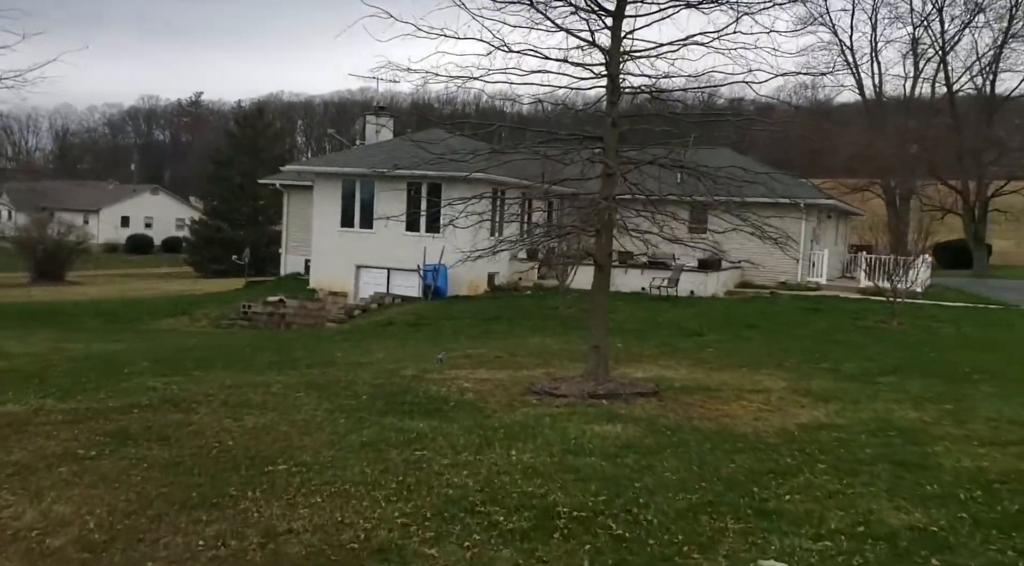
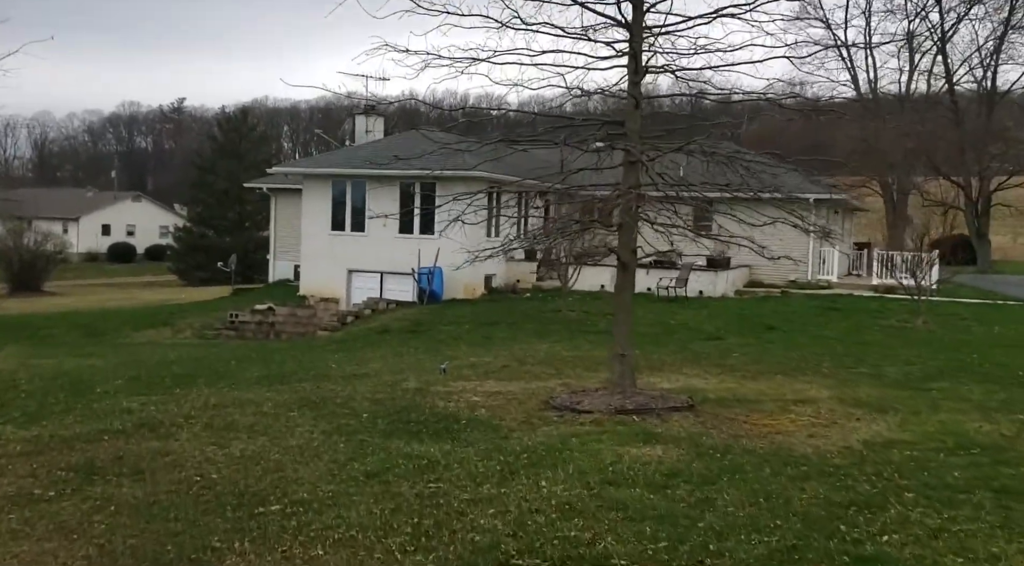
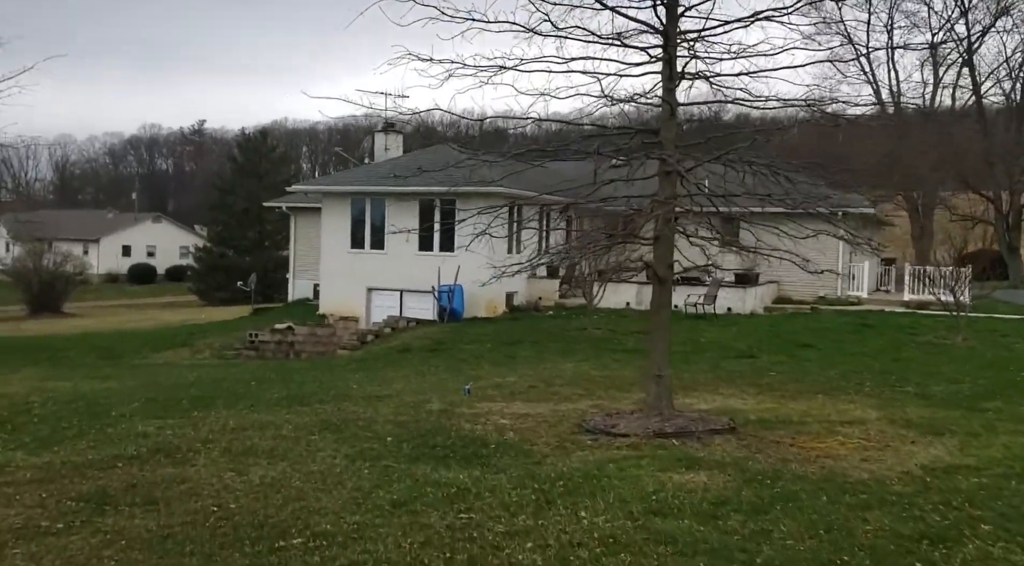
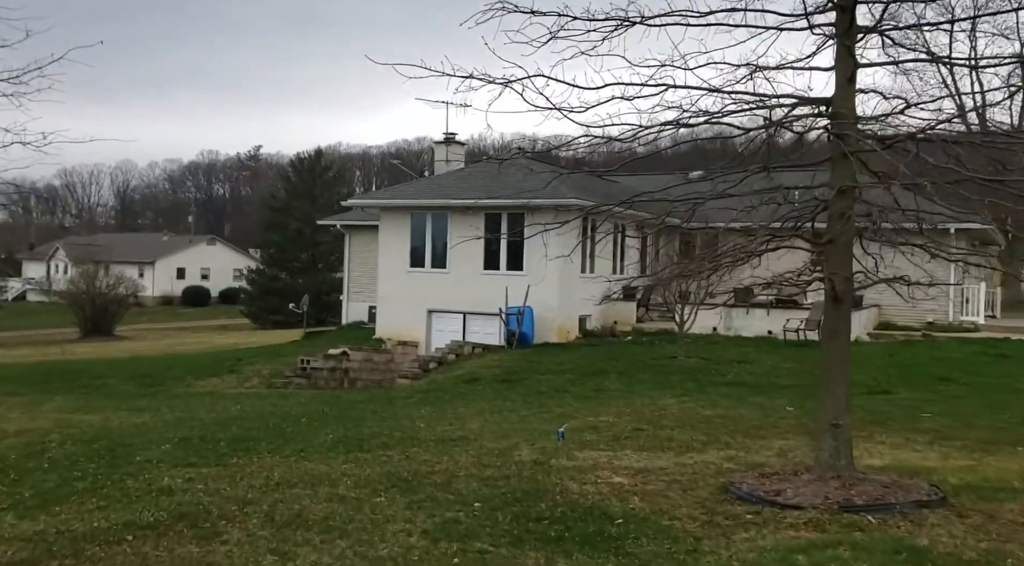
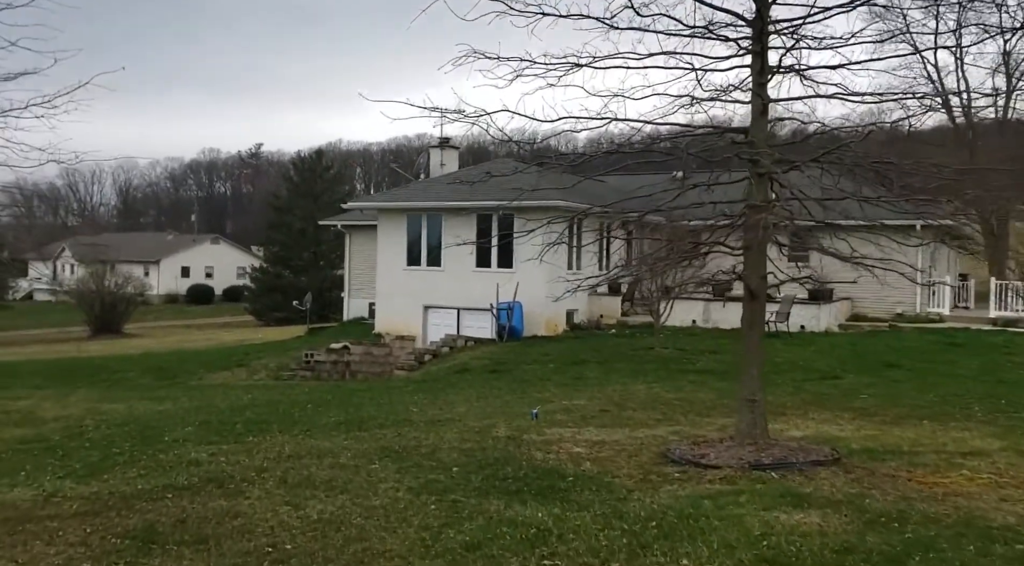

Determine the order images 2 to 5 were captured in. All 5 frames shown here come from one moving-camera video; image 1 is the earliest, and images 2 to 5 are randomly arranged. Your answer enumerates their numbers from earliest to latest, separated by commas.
2, 3, 5, 4
